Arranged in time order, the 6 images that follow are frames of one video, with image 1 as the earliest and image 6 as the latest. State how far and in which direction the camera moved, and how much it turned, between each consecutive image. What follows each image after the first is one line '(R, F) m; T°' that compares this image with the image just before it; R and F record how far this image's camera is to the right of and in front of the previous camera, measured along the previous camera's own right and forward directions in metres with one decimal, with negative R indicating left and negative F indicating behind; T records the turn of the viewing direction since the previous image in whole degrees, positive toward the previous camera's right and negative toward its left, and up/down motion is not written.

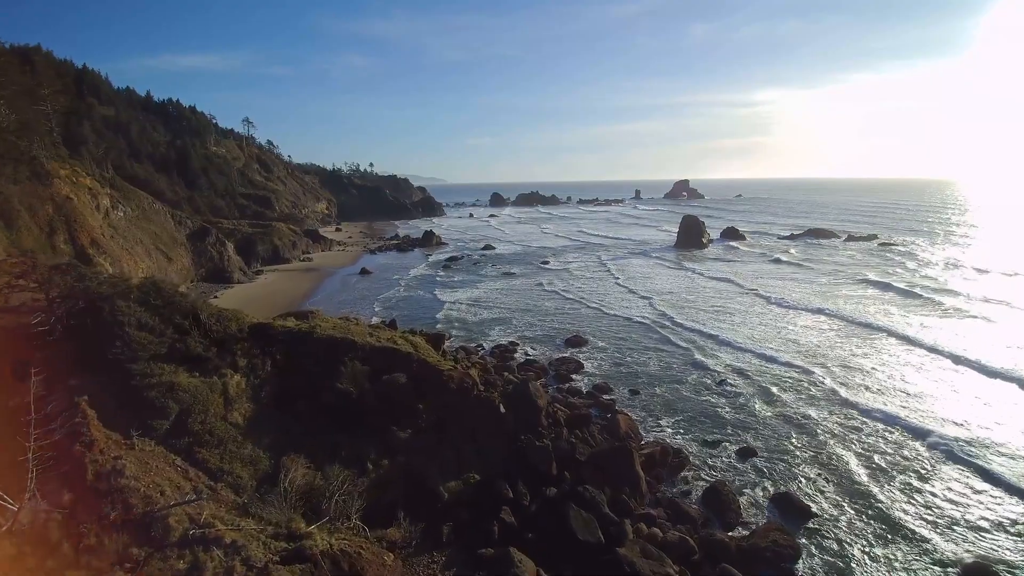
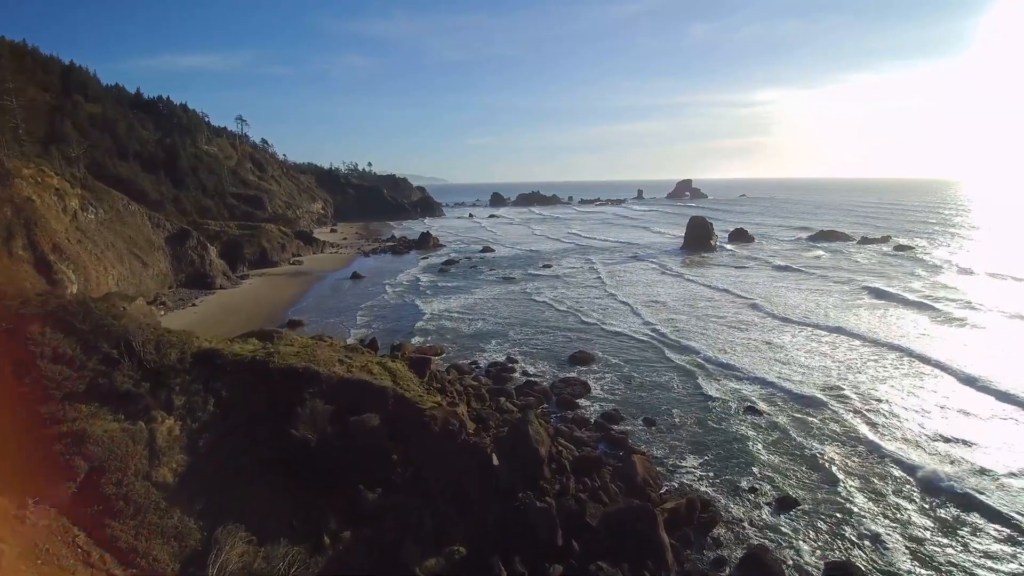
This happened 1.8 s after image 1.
(+0.1, +2.4) m; 0°
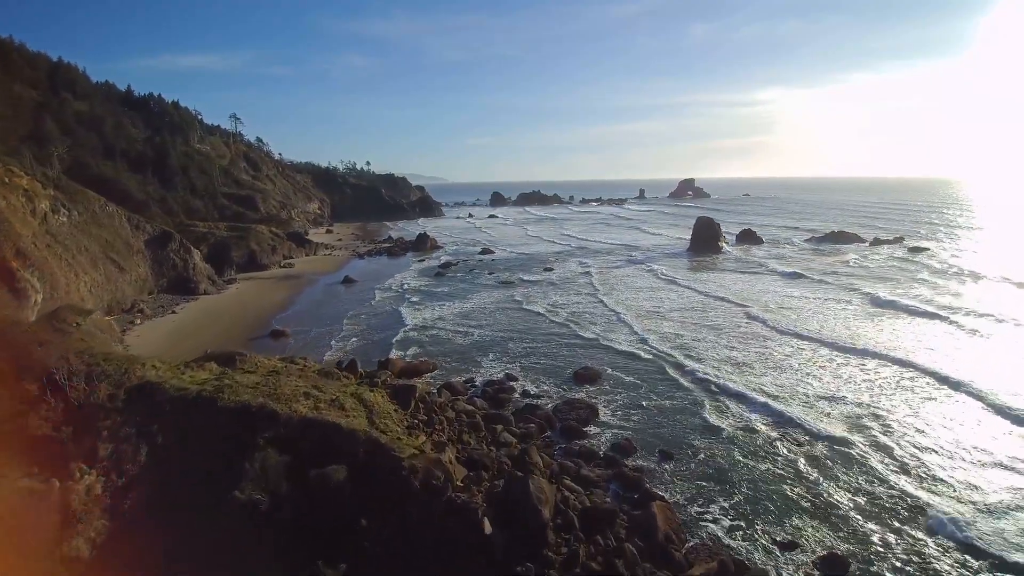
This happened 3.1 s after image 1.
(+0.1, +2.0) m; 0°
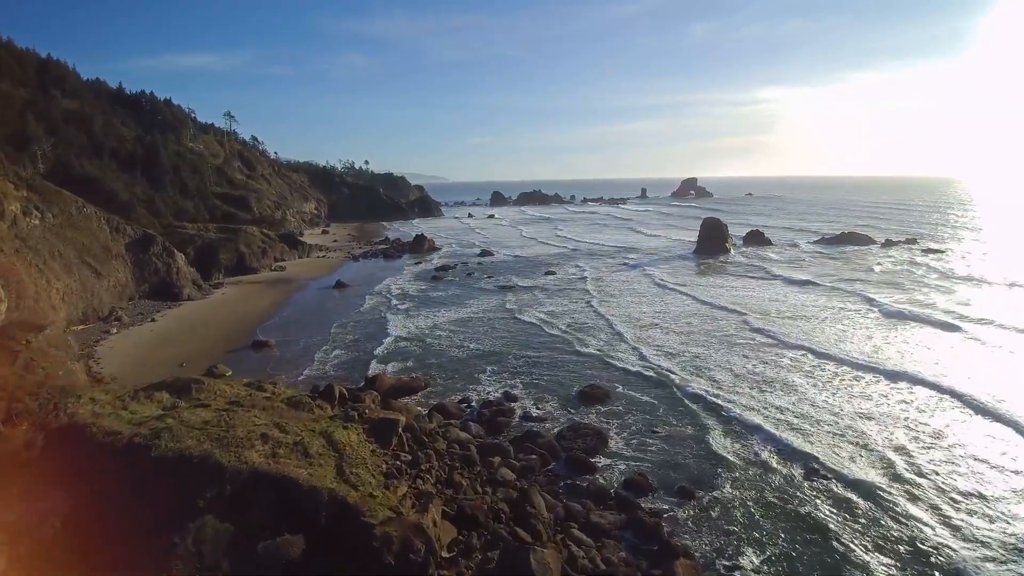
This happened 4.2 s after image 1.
(0.0, +1.8) m; 0°
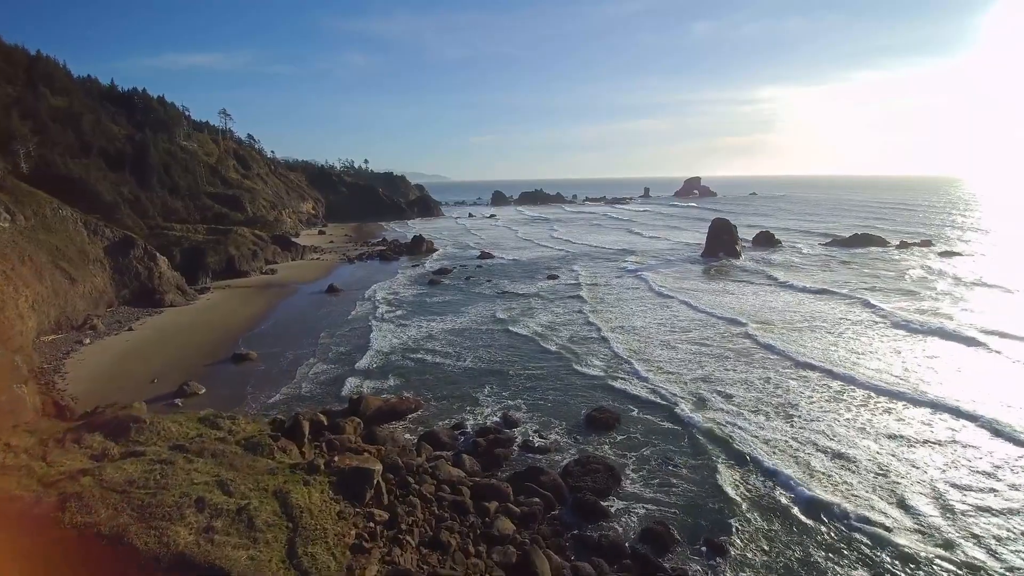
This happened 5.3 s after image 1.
(0.0, +1.8) m; 0°
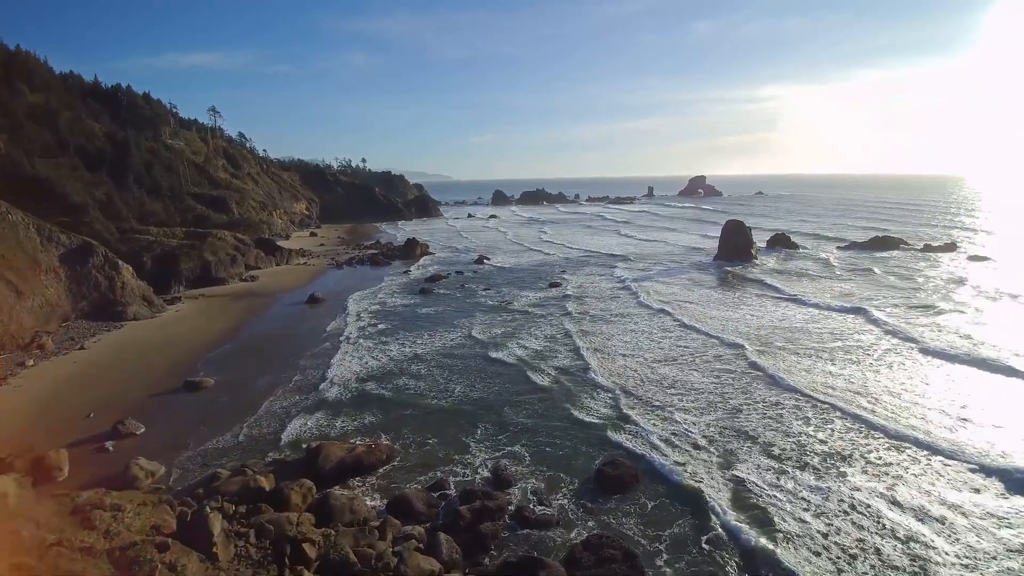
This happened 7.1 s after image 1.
(+0.2, +3.0) m; 0°
